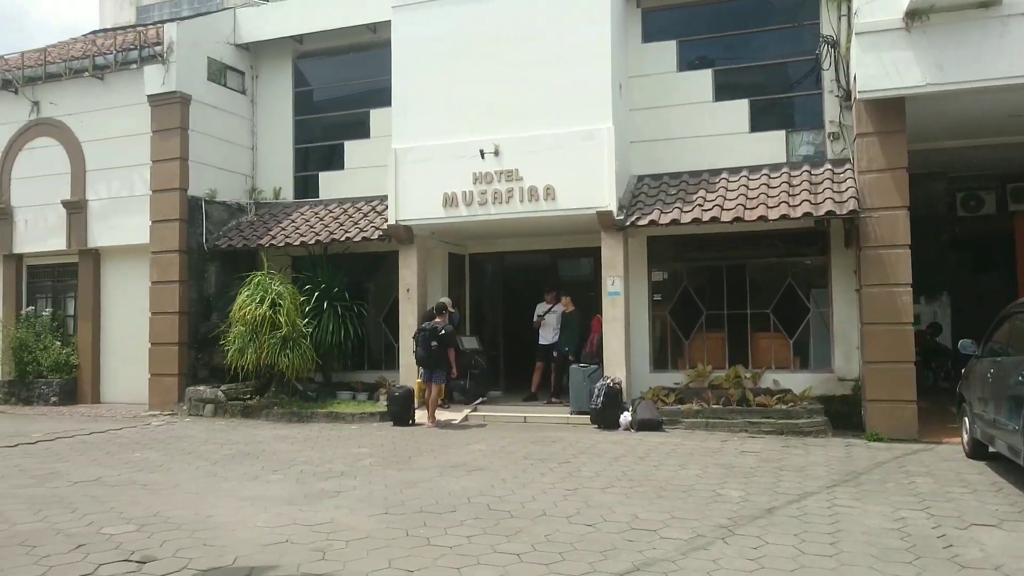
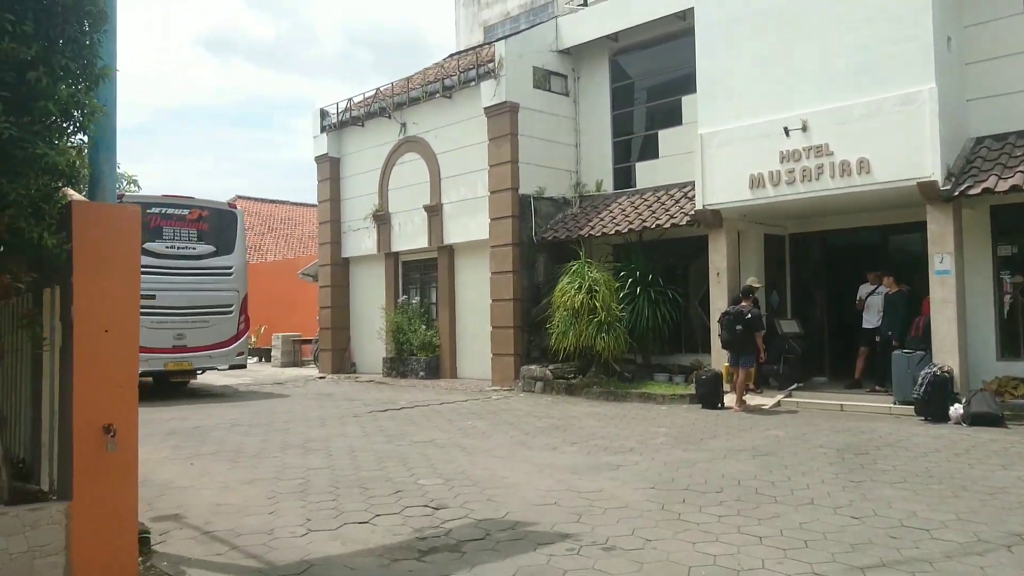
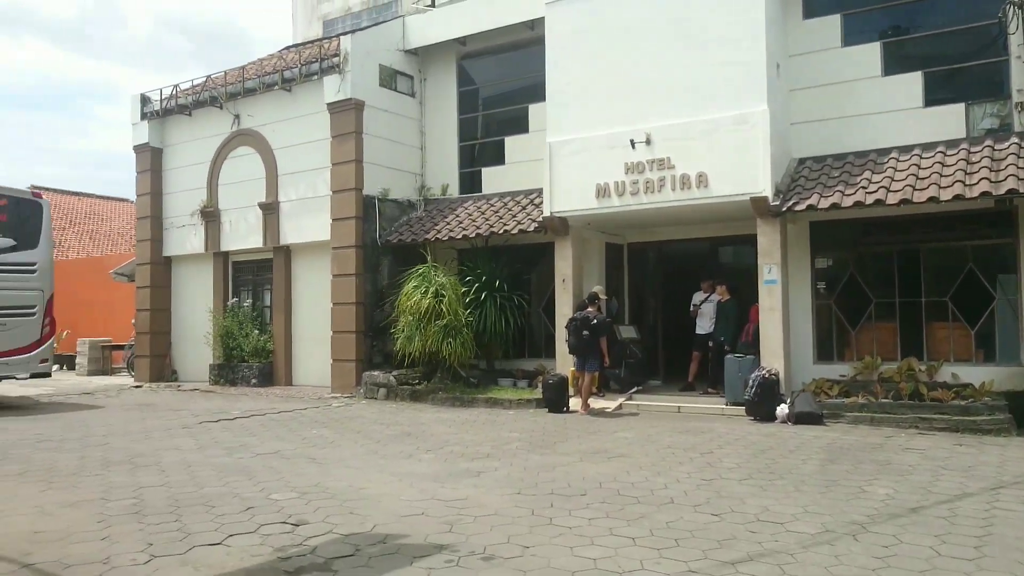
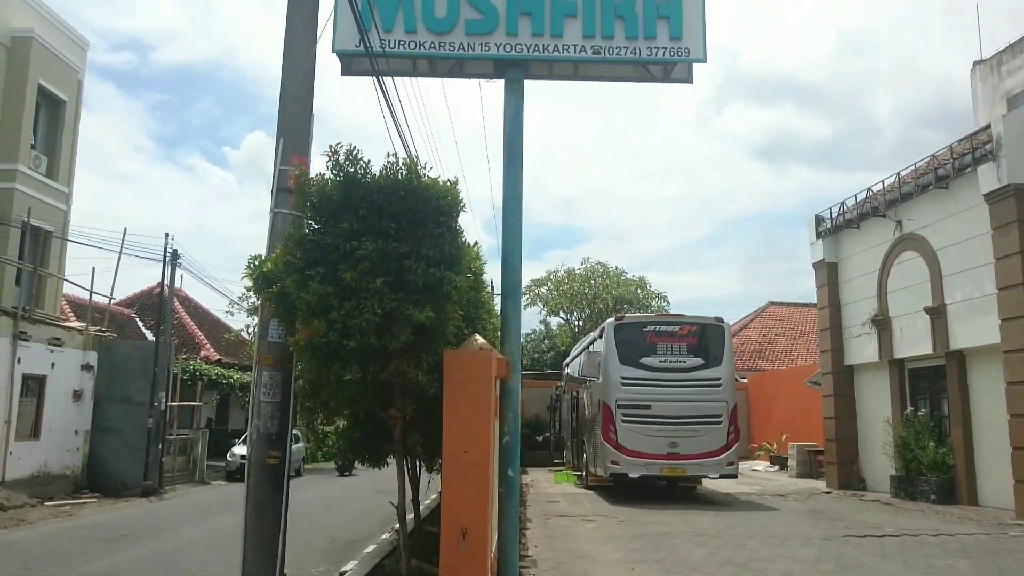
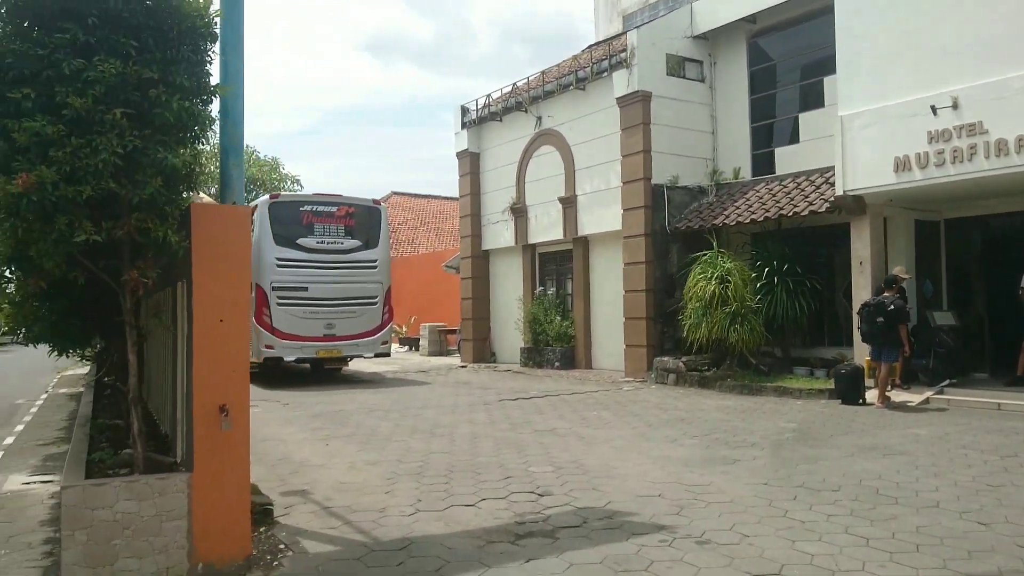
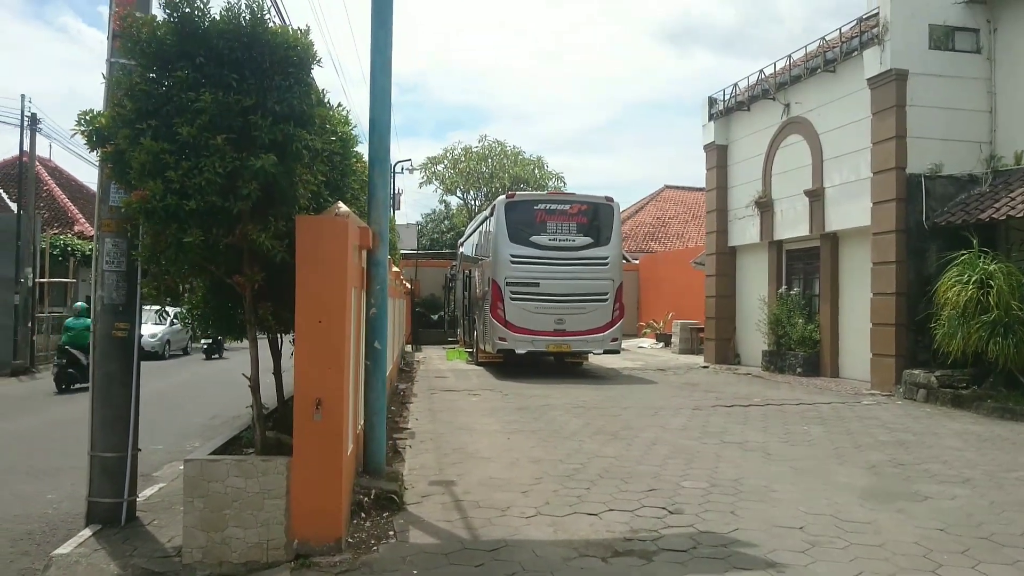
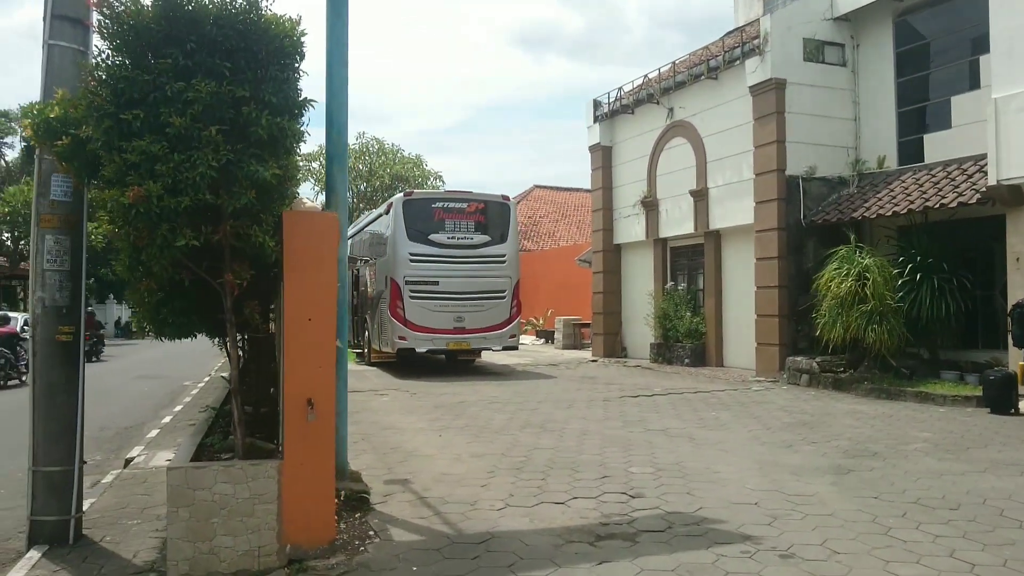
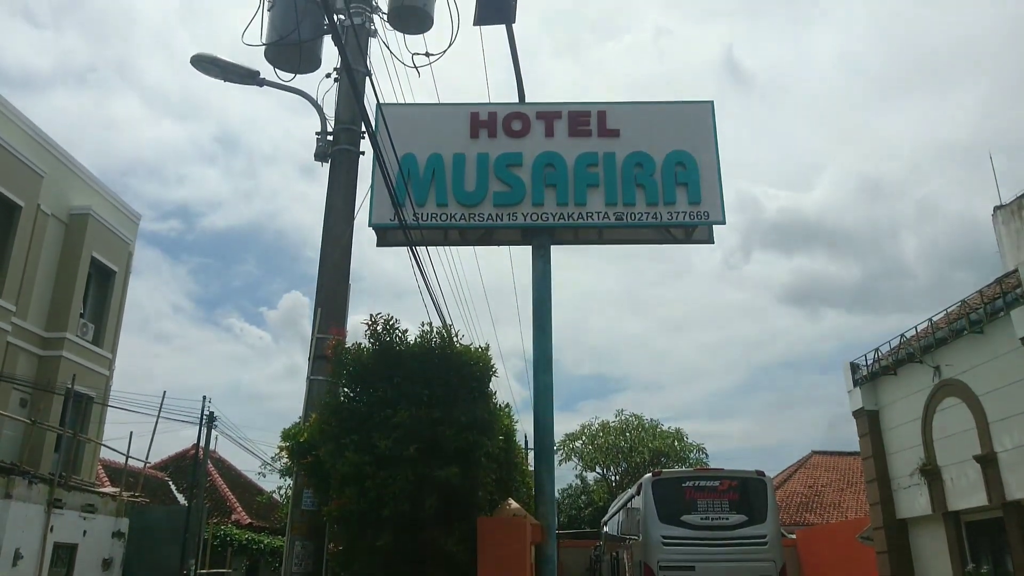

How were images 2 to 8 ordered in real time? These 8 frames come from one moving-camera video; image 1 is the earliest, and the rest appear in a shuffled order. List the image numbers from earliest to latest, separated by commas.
3, 2, 5, 7, 6, 4, 8
